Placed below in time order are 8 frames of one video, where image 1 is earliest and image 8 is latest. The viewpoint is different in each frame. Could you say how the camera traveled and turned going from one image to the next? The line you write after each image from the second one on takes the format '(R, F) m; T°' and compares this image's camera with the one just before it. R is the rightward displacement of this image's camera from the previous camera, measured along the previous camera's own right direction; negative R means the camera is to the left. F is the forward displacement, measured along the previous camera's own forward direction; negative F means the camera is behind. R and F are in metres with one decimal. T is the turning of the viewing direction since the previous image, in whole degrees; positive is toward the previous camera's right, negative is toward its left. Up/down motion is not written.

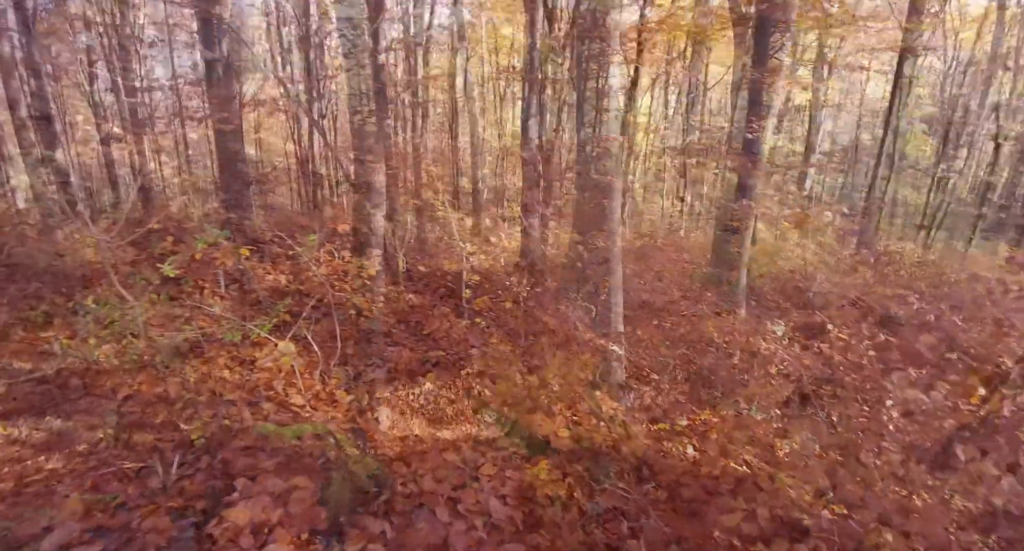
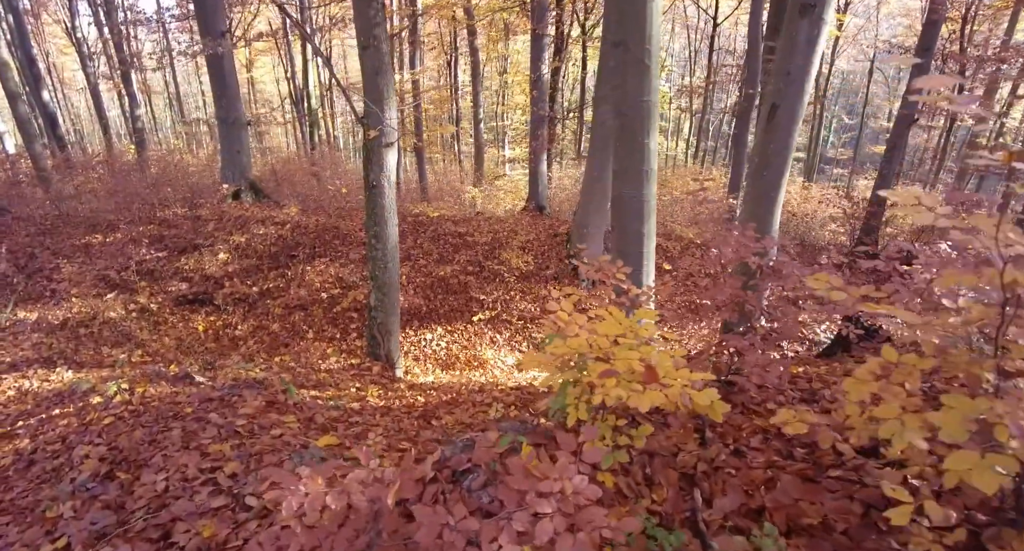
(-0.3, +0.3) m; 0°
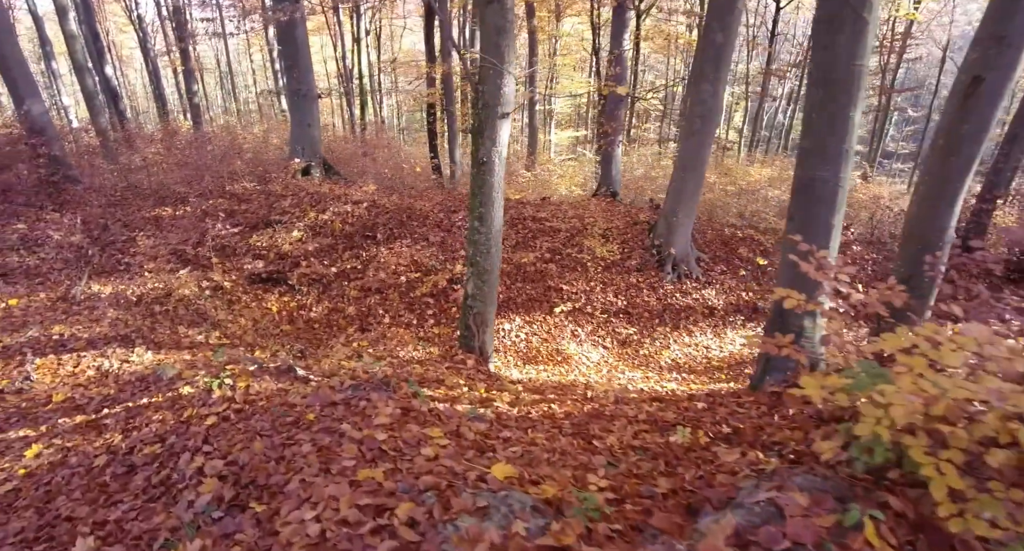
(-1.0, +0.8) m; -3°
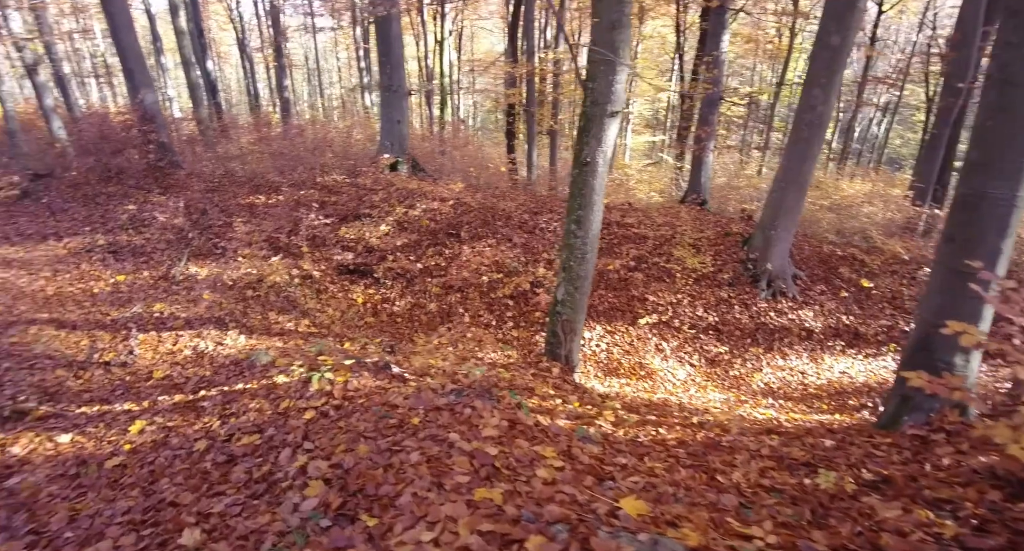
(-0.4, +0.3) m; -6°
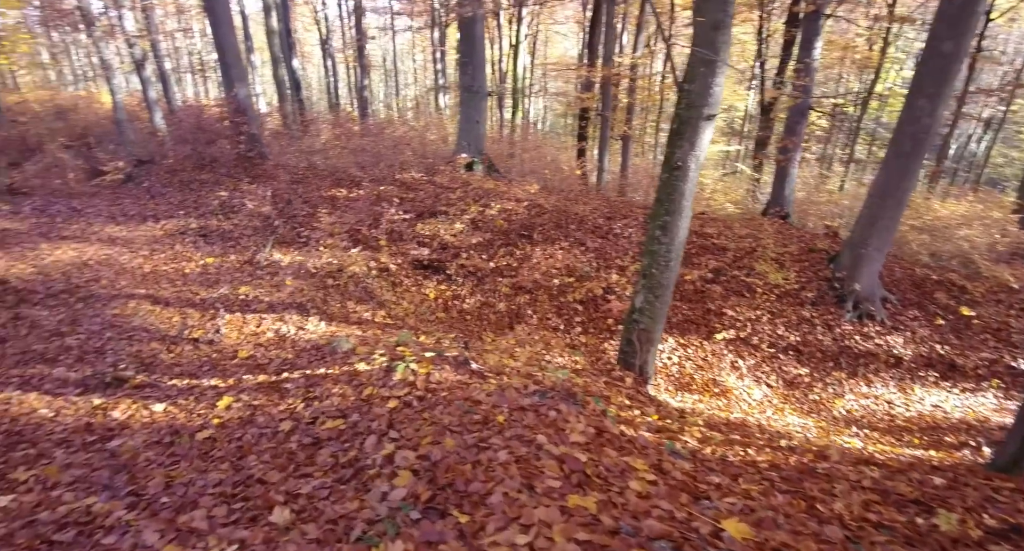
(-0.2, +0.1) m; -6°
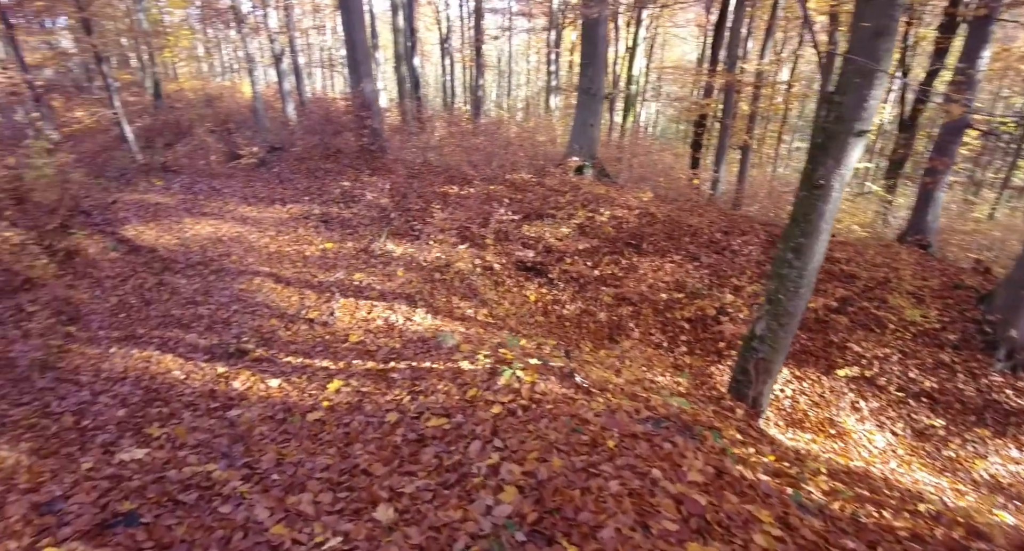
(-0.2, +0.2) m; -9°
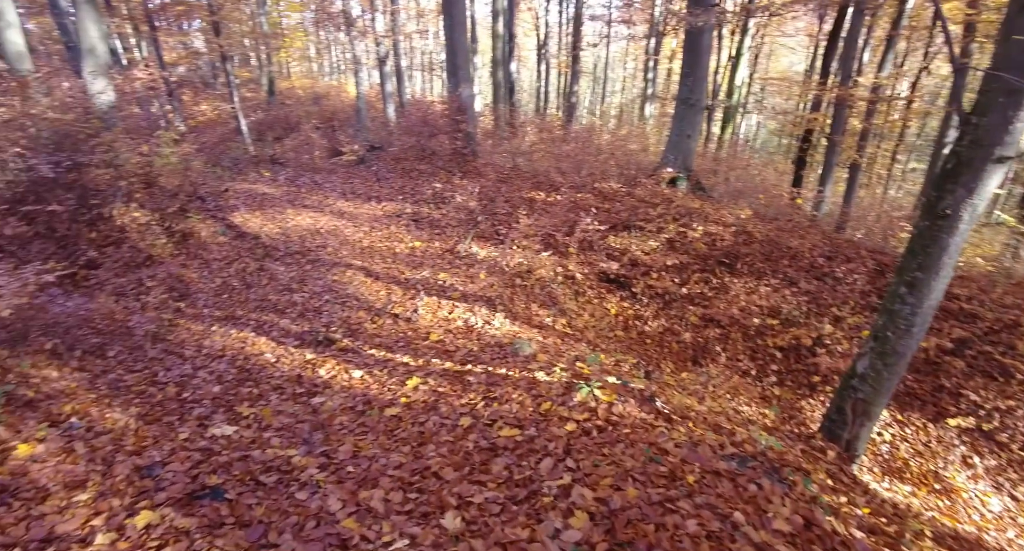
(-0.1, +0.1) m; -8°
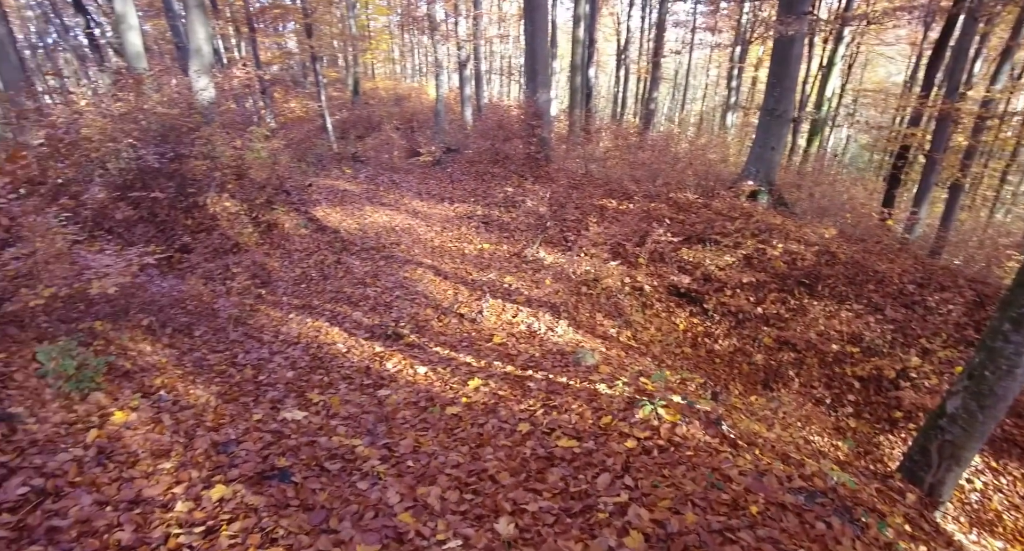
(-0.1, 0.0) m; -6°
